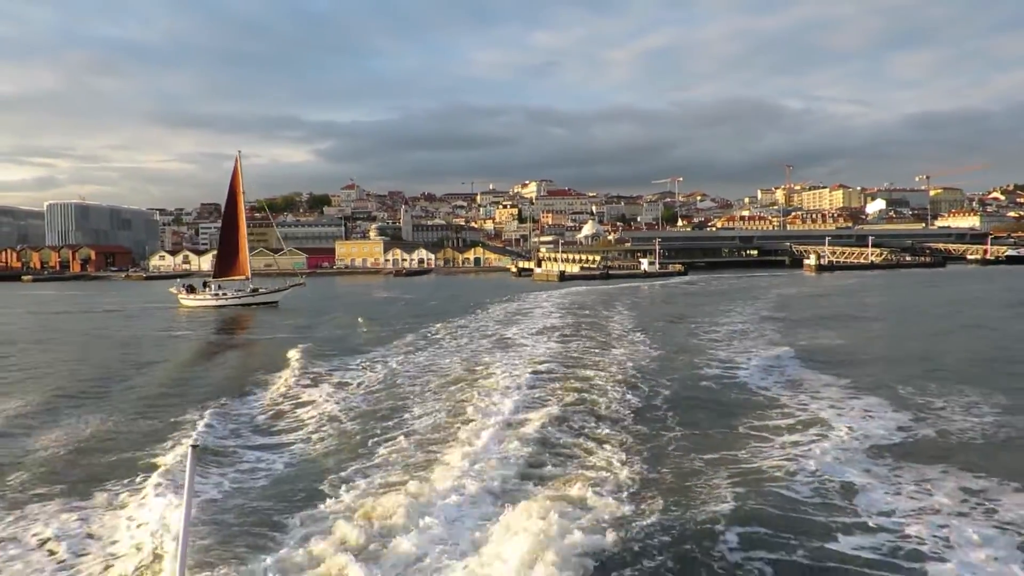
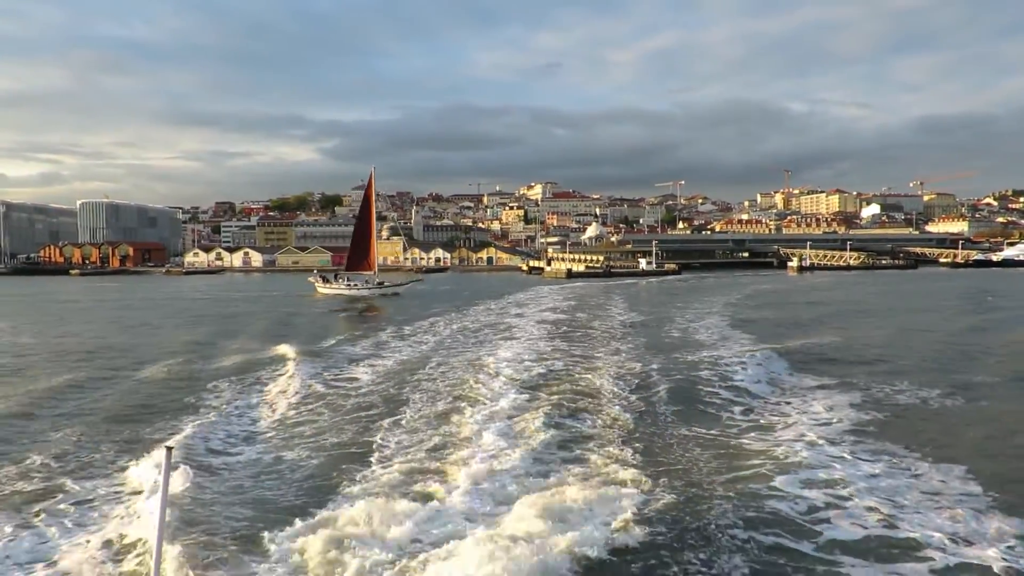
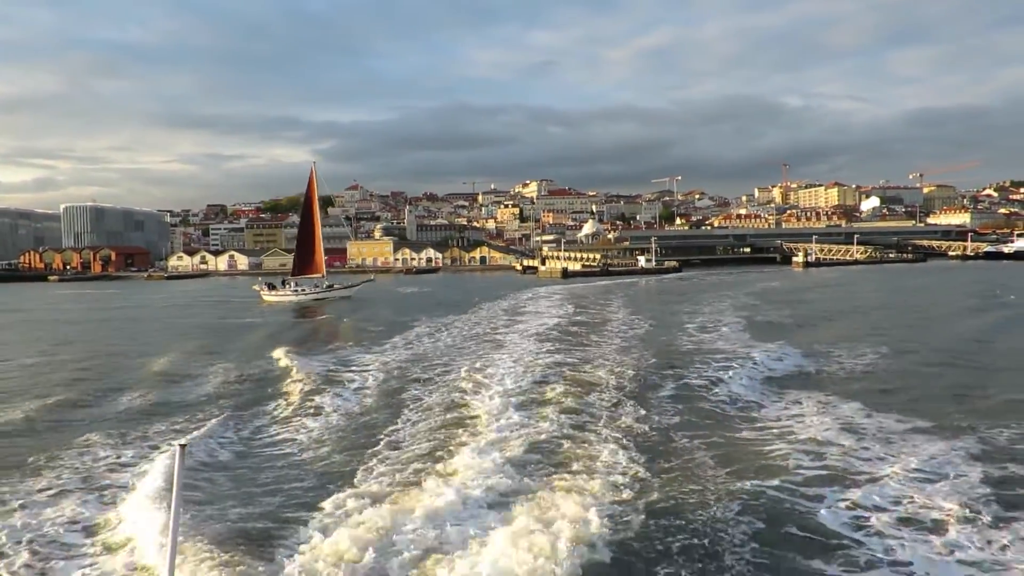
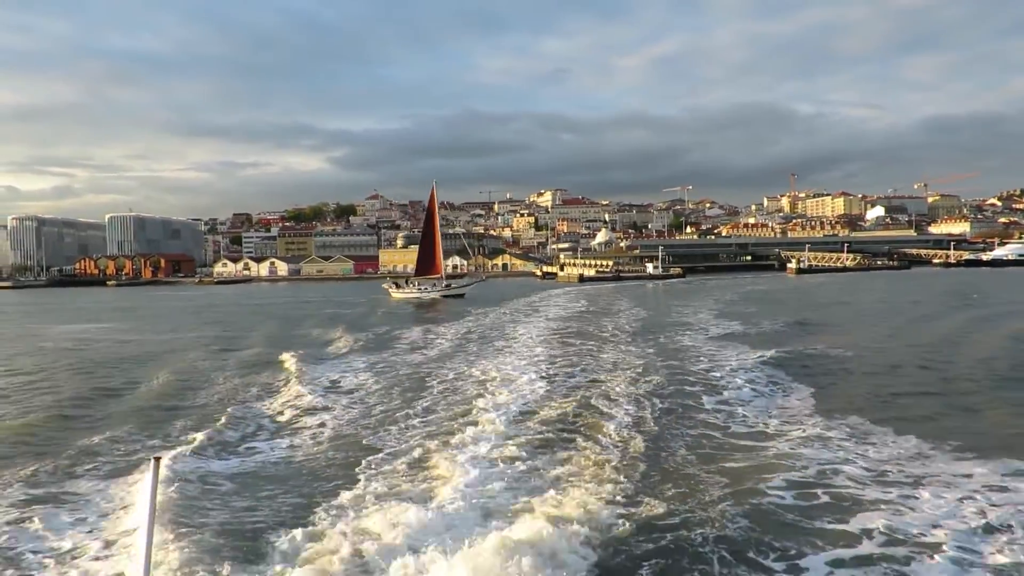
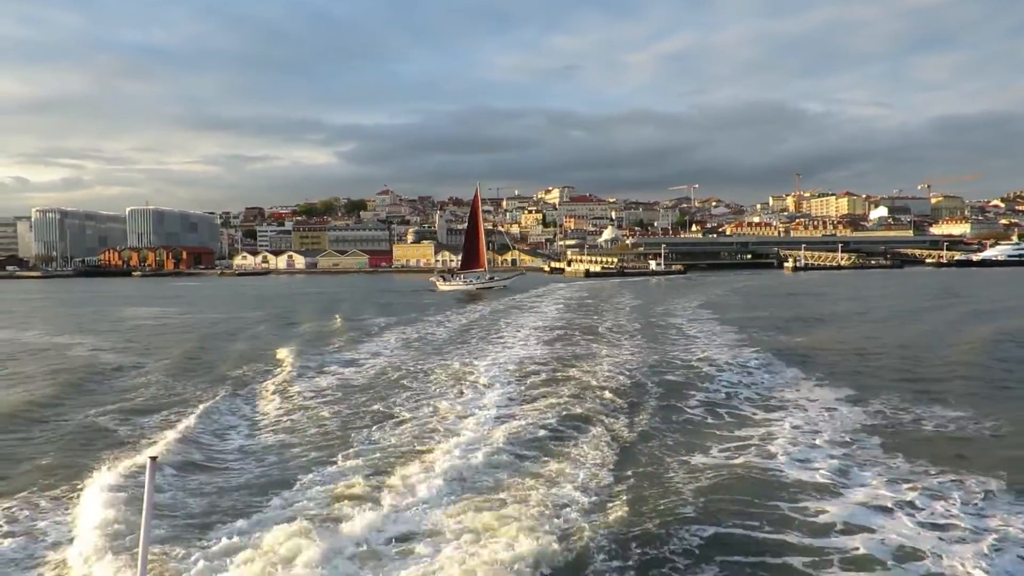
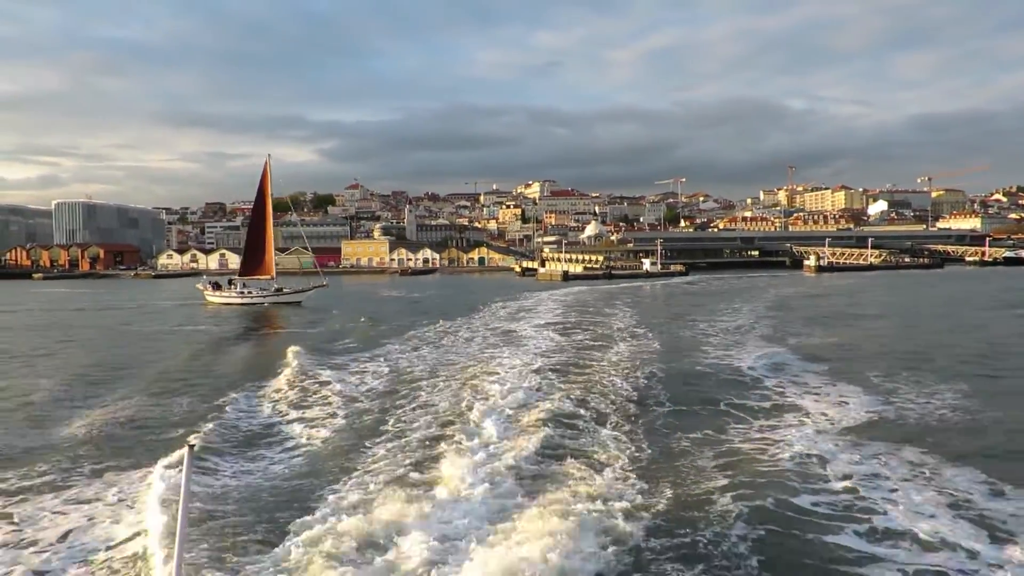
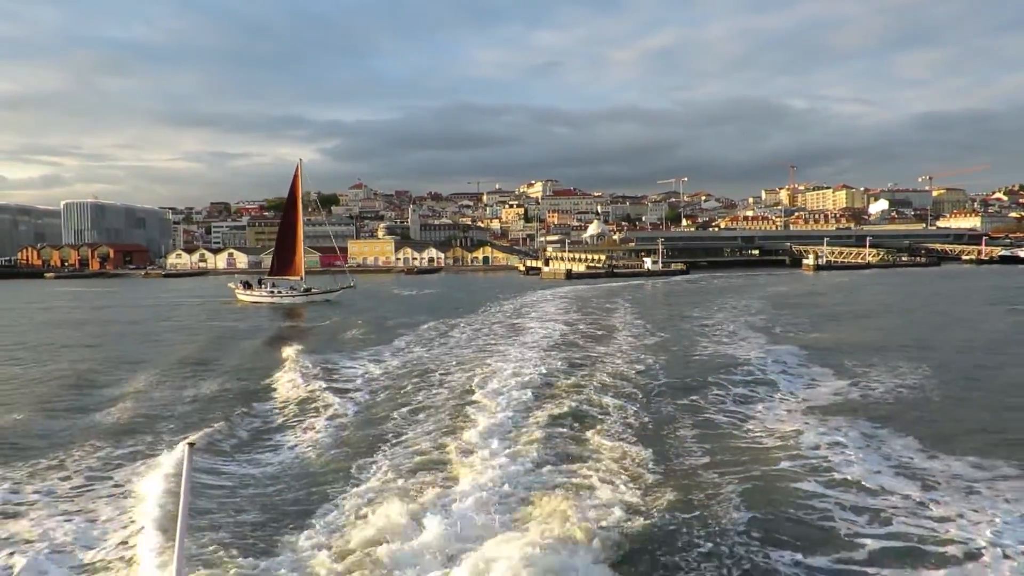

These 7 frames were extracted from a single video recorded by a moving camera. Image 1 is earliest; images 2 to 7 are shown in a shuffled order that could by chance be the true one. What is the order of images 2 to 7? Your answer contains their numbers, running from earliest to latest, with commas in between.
6, 7, 3, 2, 4, 5
